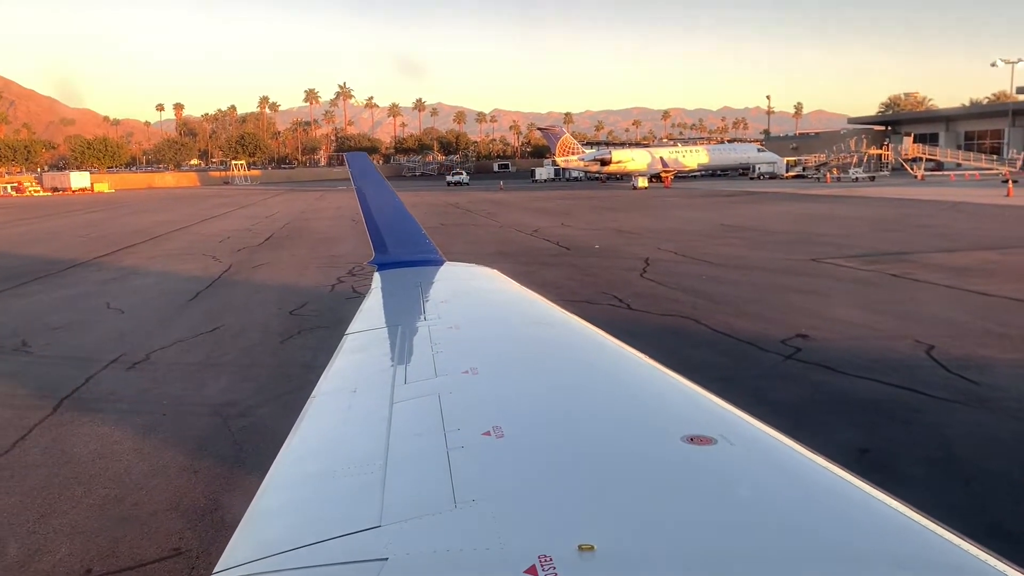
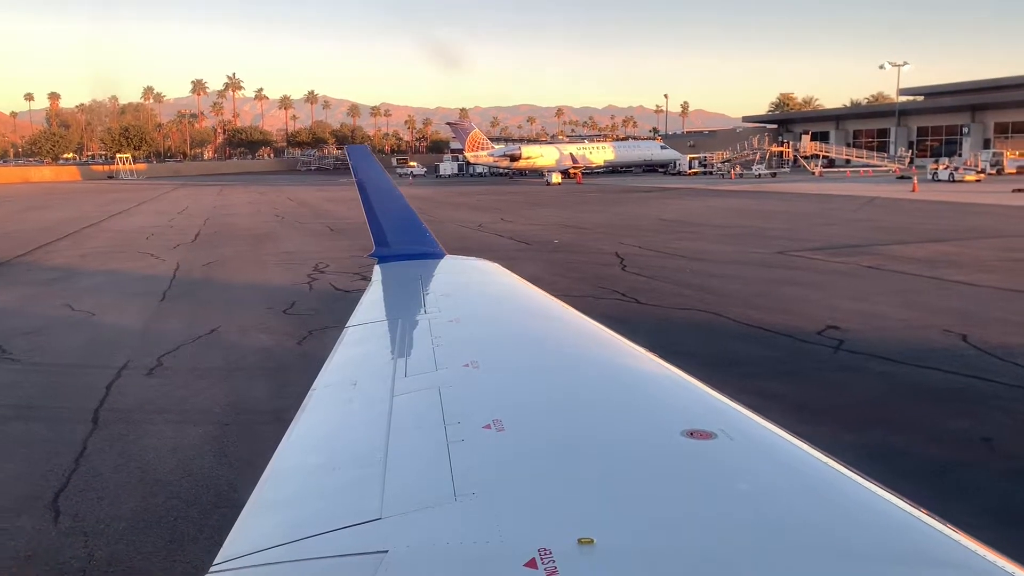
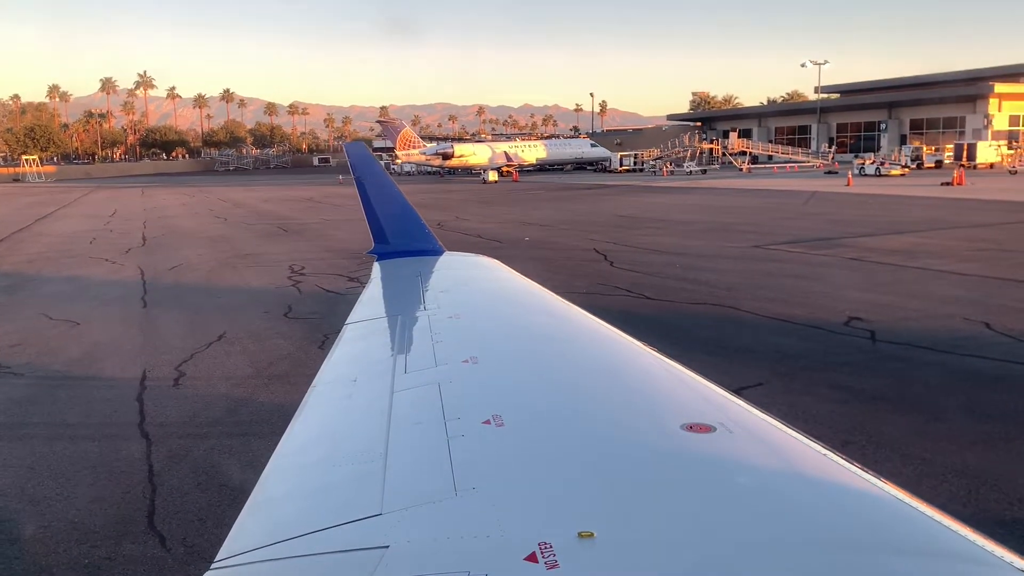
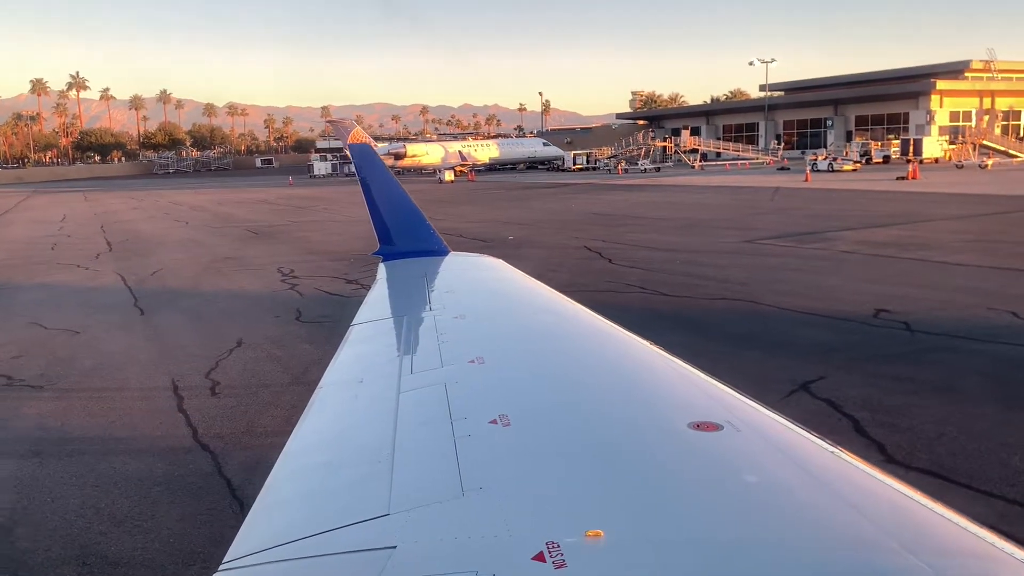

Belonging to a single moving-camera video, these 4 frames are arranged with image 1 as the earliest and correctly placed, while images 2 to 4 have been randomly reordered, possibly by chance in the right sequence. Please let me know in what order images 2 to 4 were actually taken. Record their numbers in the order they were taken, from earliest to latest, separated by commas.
2, 3, 4
